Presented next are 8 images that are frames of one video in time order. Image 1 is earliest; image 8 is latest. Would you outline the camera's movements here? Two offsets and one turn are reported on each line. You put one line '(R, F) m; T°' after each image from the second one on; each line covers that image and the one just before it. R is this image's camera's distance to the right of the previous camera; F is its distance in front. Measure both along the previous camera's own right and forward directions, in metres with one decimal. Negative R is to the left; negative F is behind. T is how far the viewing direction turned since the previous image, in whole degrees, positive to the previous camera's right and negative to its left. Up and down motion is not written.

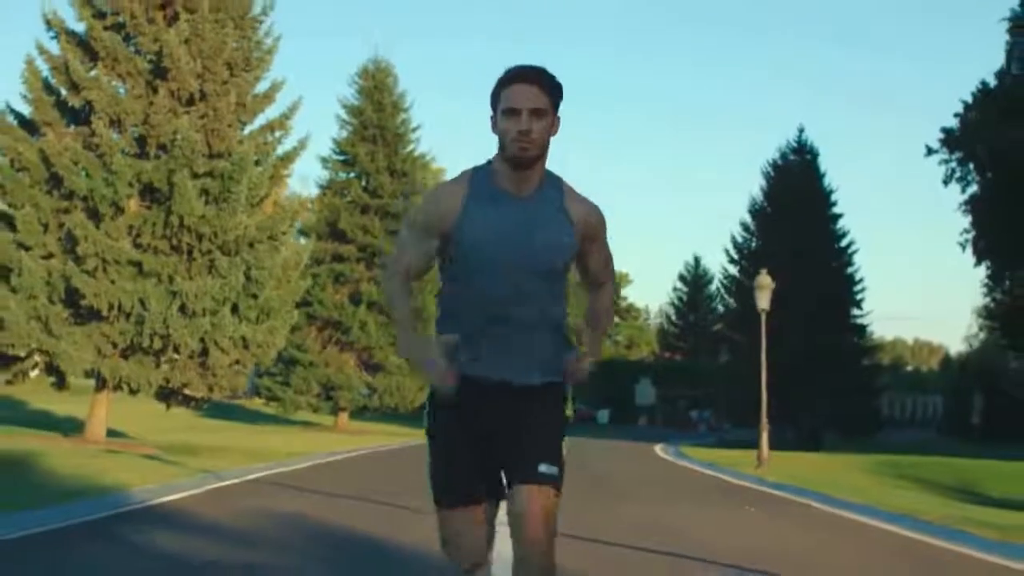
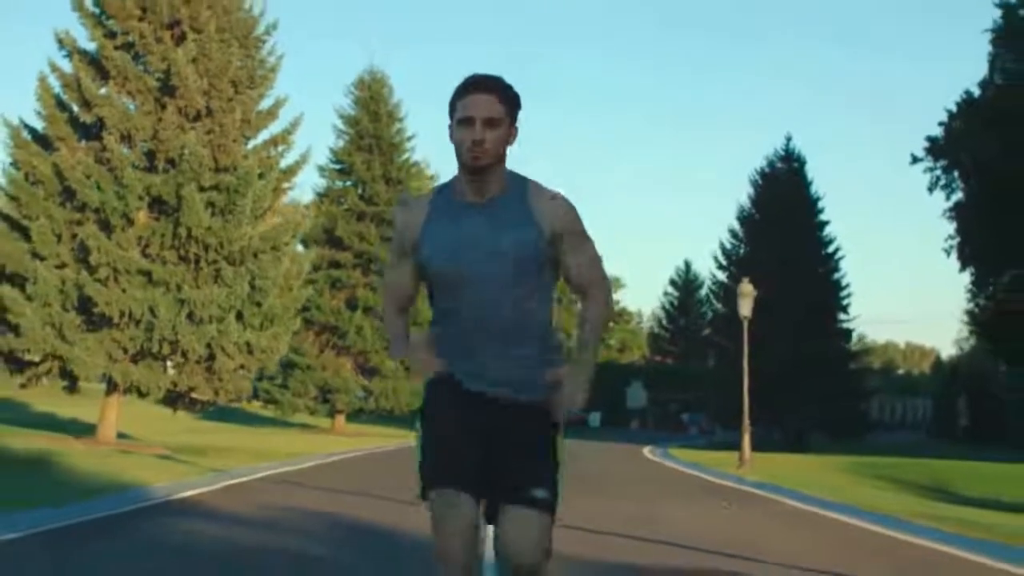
(0.0, -1.2) m; 0°
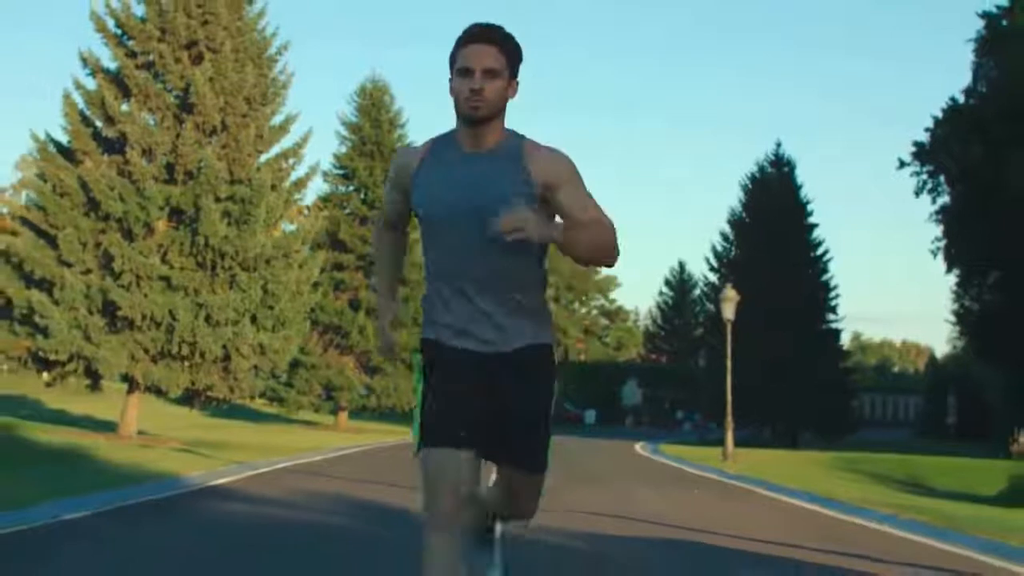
(0.0, -1.8) m; 0°
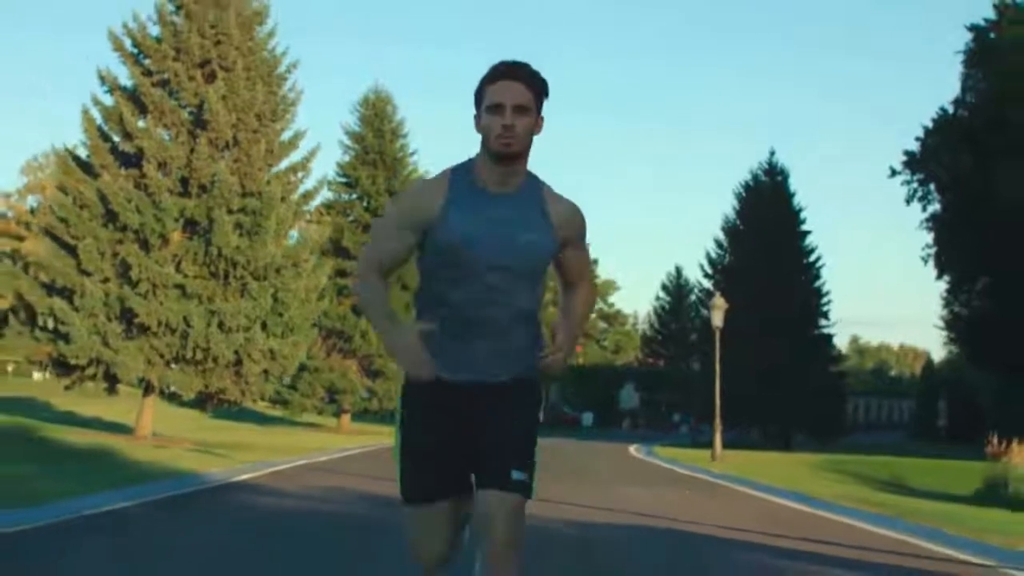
(0.0, -1.4) m; 0°
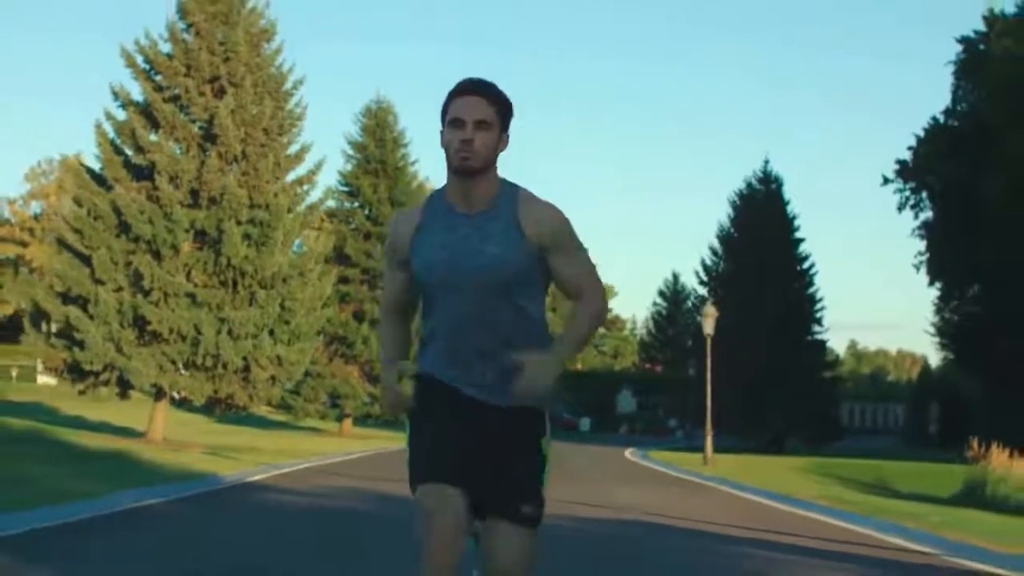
(0.0, -1.1) m; 0°
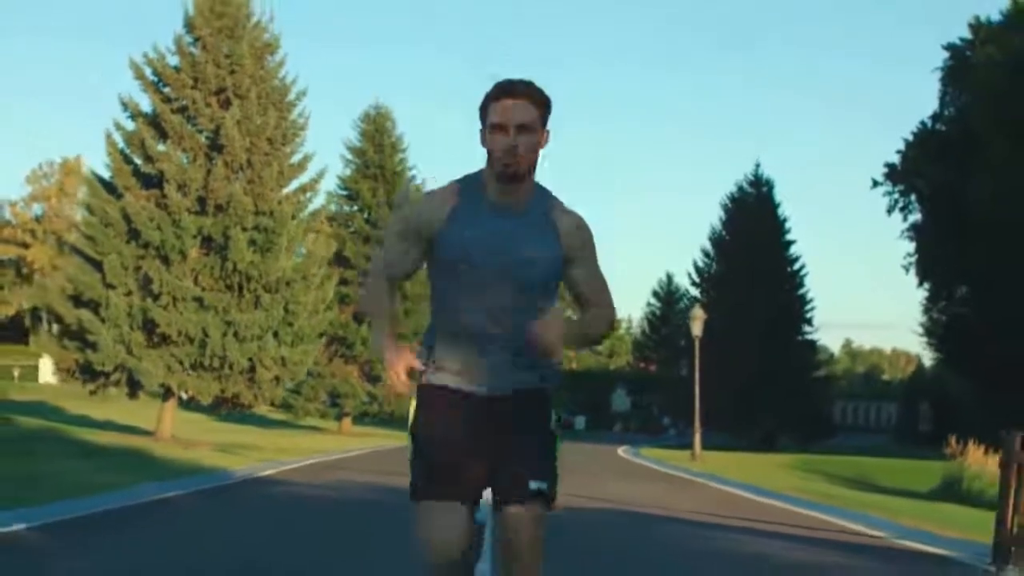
(0.0, -1.3) m; 0°
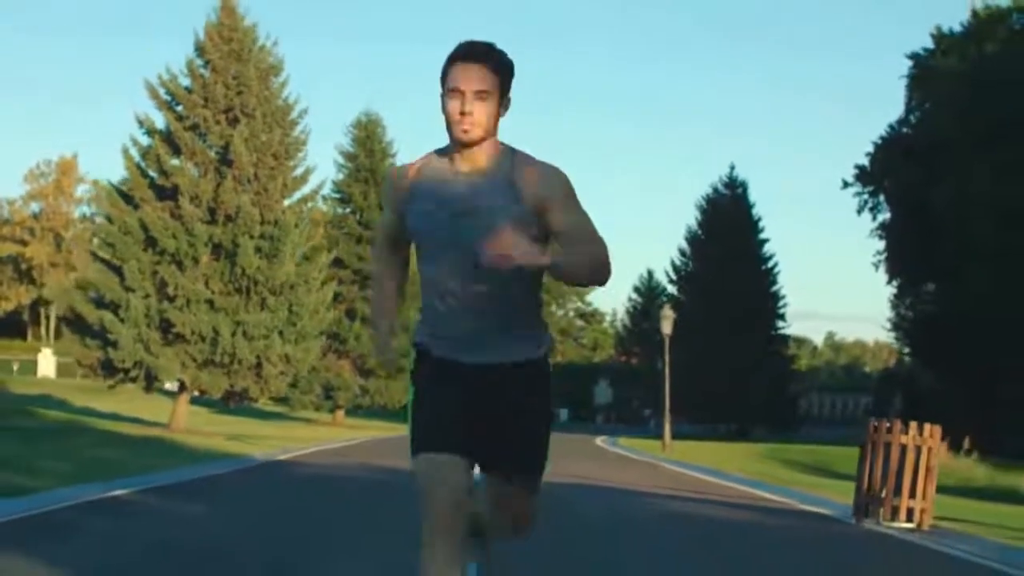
(0.0, -3.1) m; +1°
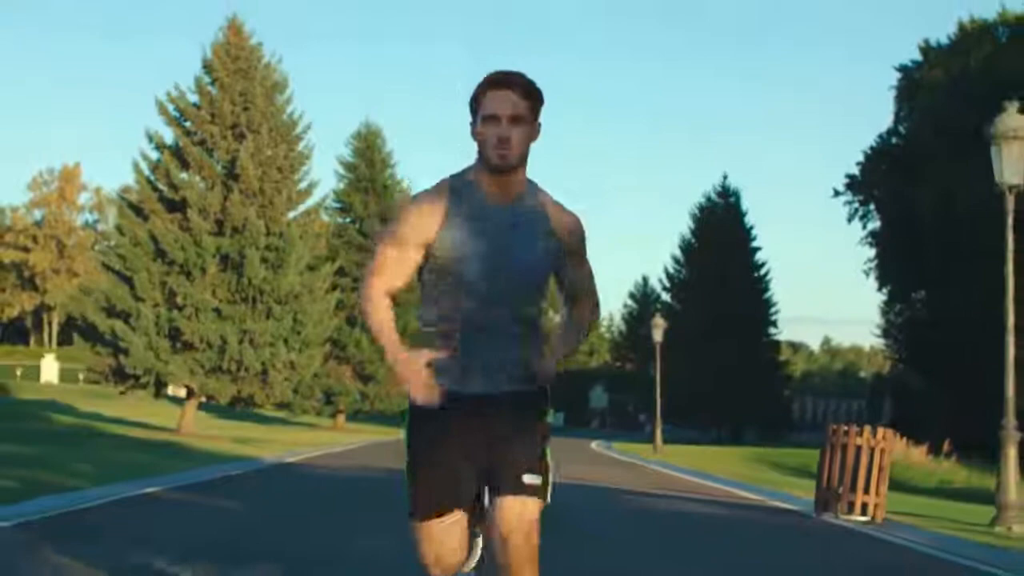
(0.0, -1.4) m; 0°
